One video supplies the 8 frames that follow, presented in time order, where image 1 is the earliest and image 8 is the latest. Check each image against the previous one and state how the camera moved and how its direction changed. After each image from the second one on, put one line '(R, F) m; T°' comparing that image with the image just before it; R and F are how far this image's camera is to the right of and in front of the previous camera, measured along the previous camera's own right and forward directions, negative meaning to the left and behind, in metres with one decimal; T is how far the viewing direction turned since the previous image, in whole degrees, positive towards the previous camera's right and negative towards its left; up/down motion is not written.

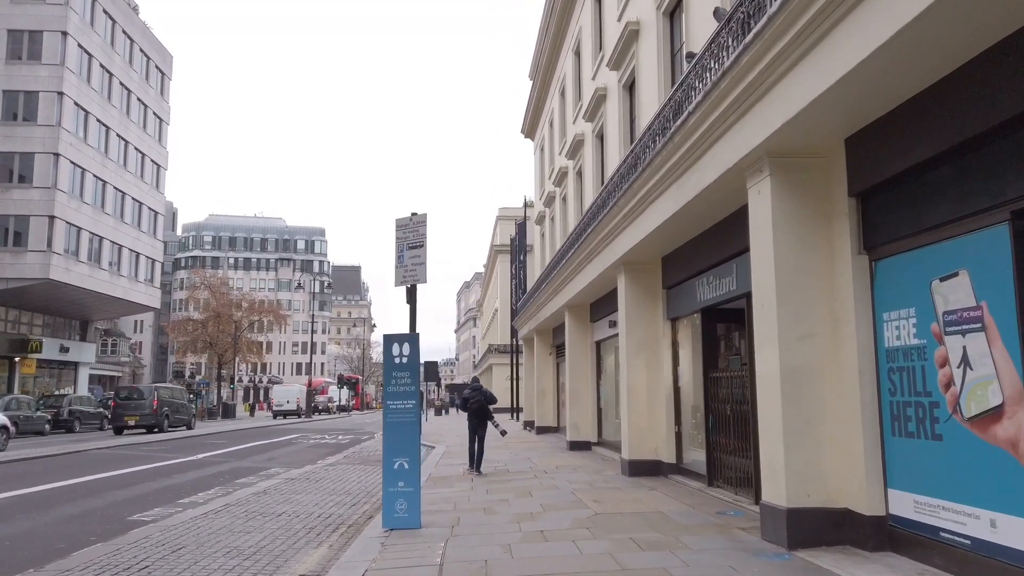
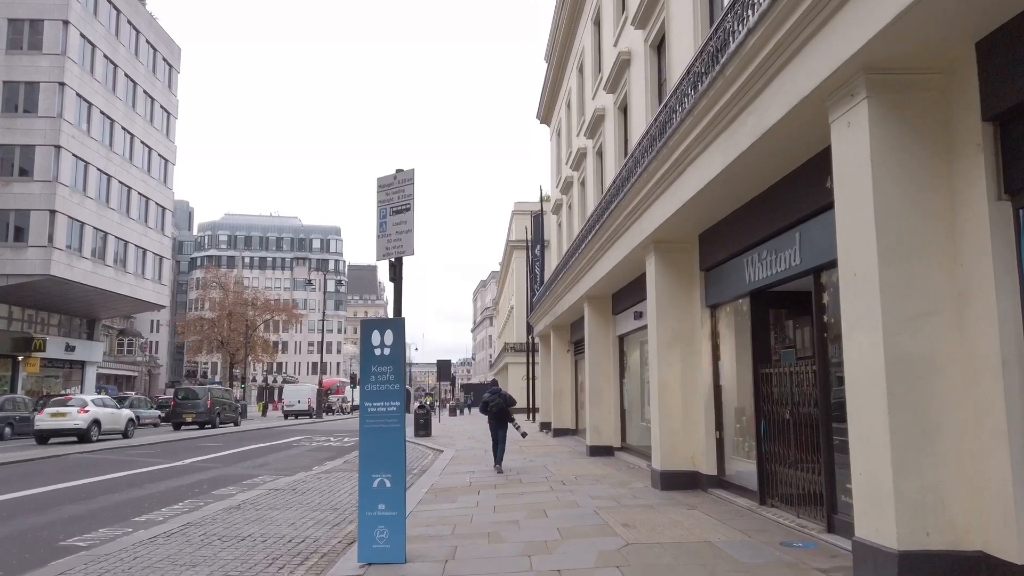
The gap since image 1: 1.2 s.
(+0.1, +1.7) m; -1°
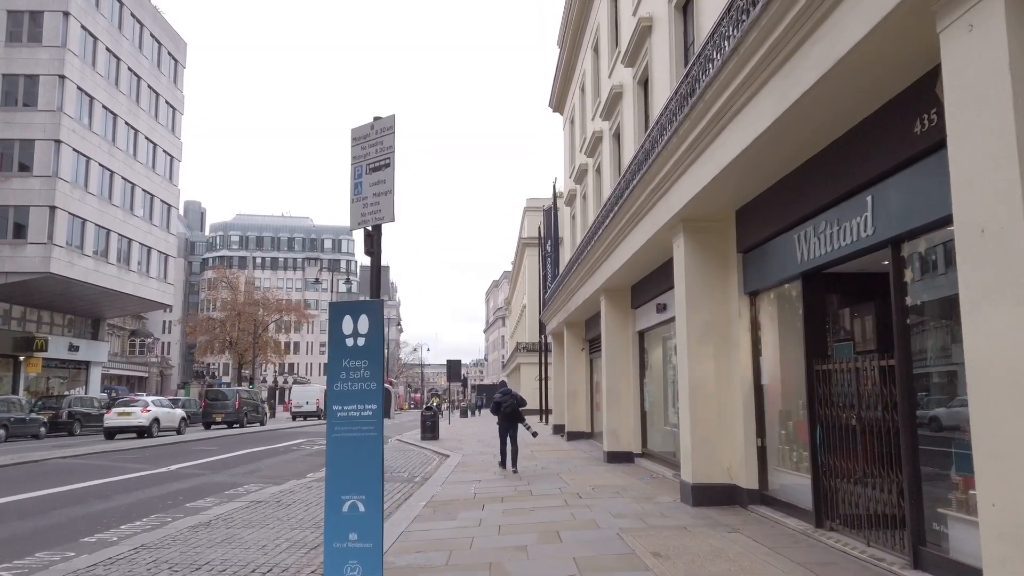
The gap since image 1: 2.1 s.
(+0.1, +1.3) m; -1°
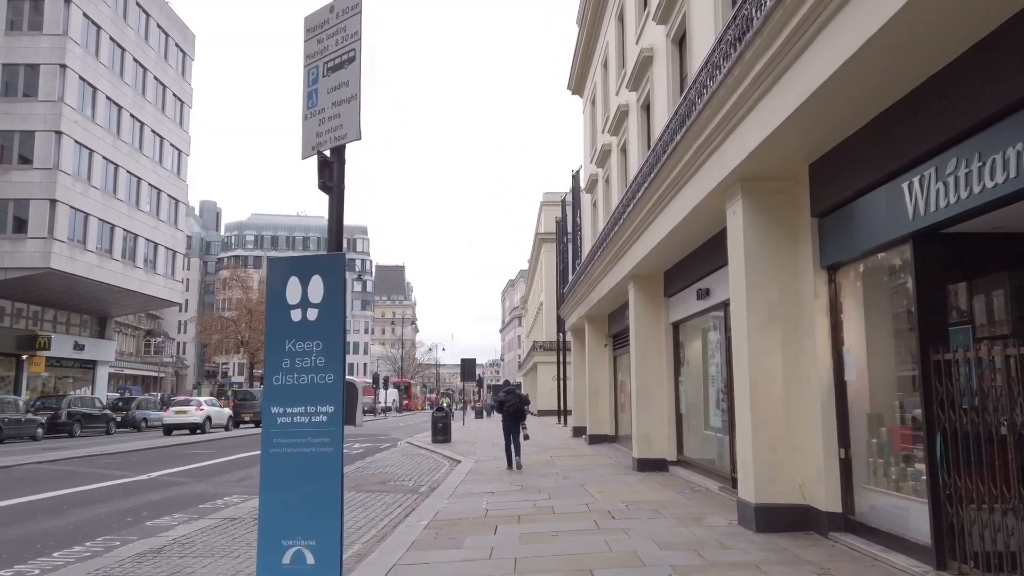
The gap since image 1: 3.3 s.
(0.0, +1.7) m; -1°
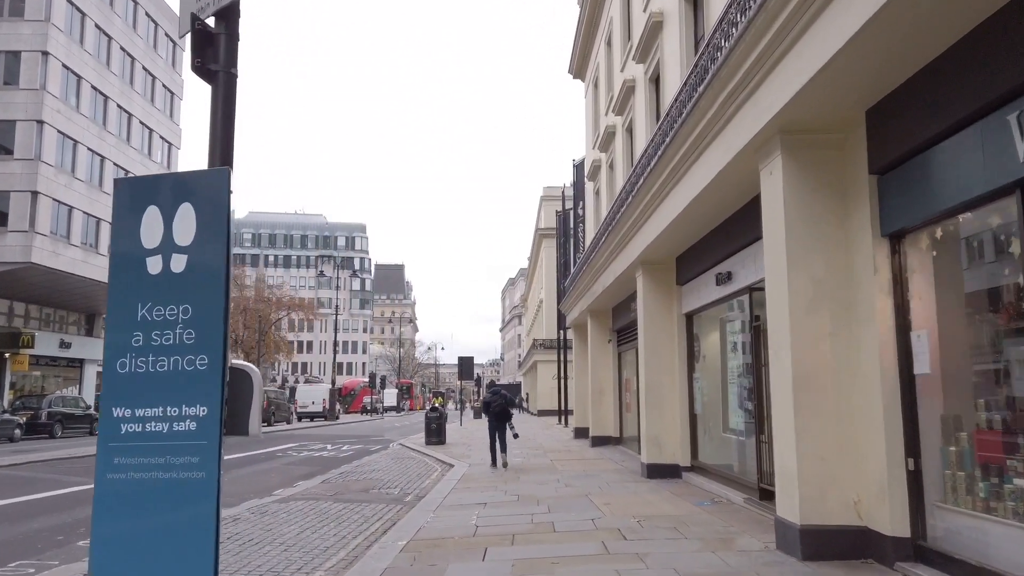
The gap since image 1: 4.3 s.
(+0.1, +1.3) m; 0°
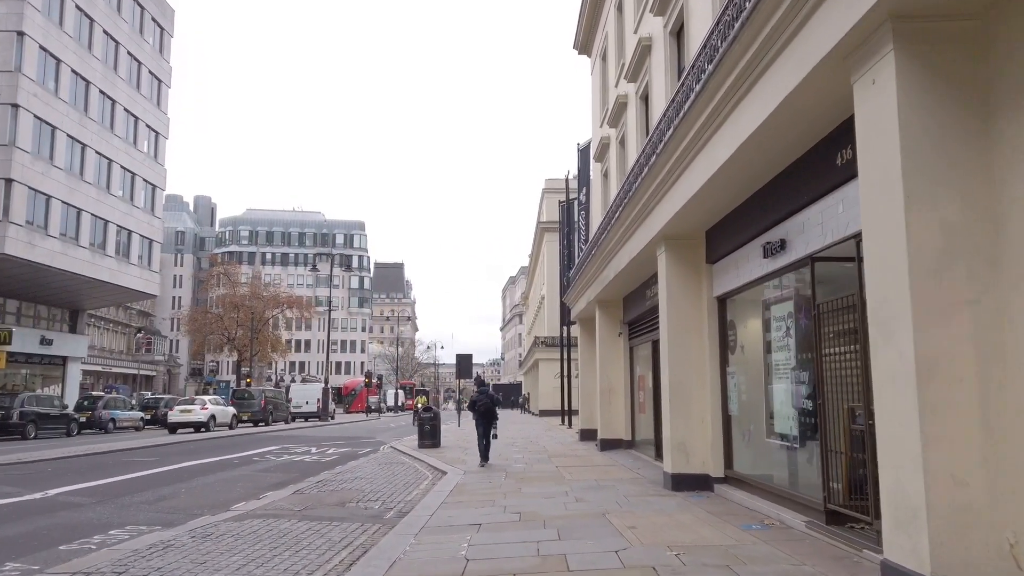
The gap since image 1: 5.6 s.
(0.0, +1.8) m; 0°
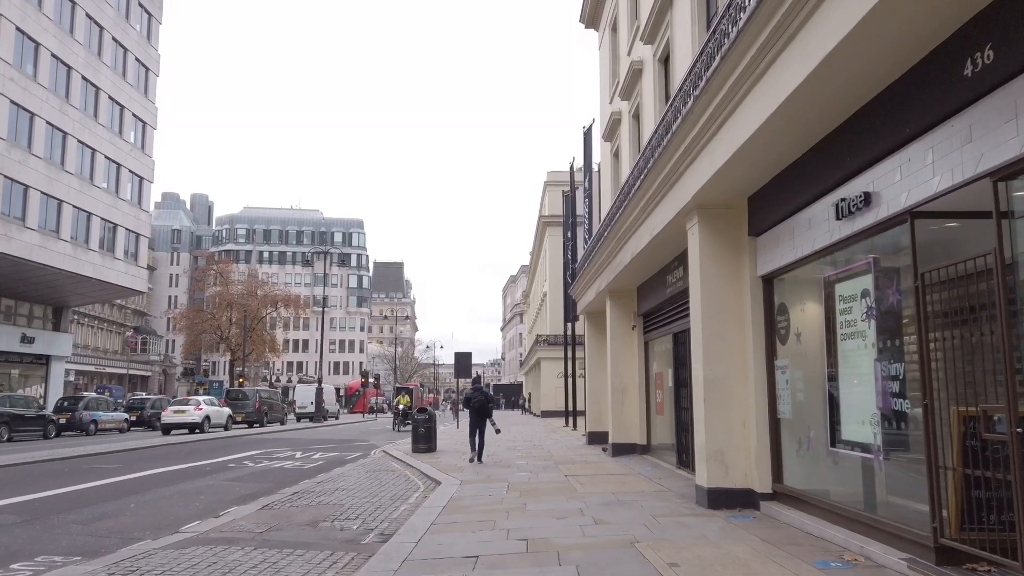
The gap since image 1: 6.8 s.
(0.0, +1.7) m; 0°
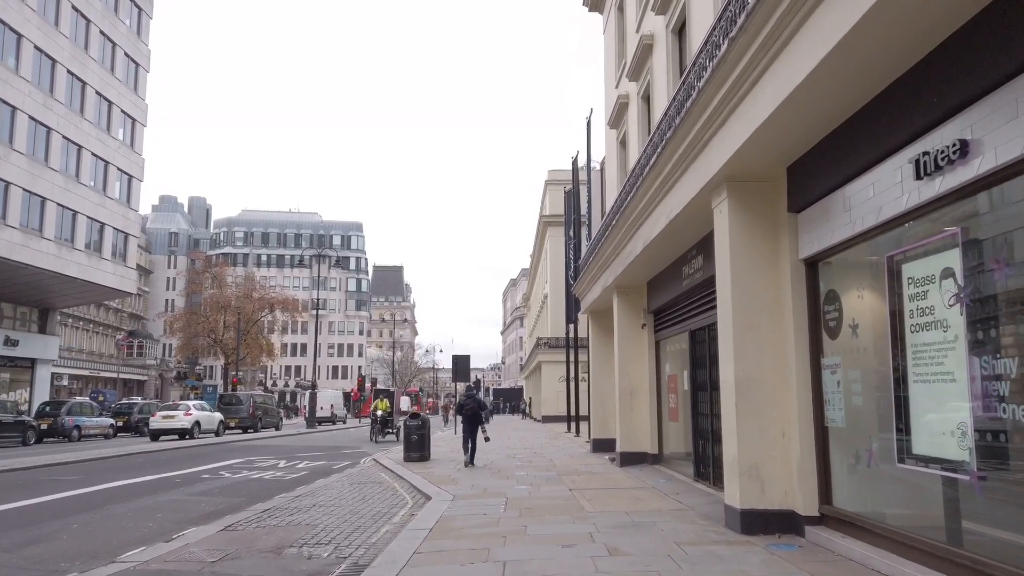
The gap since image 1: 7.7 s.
(0.0, +1.3) m; 0°
